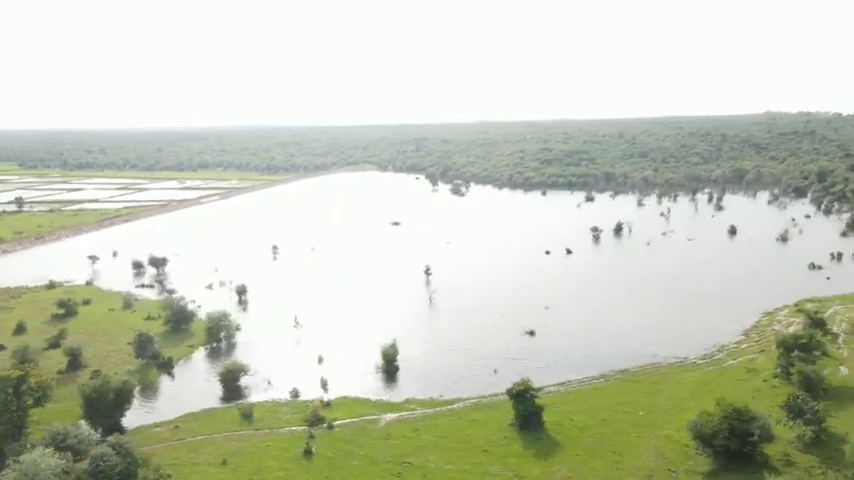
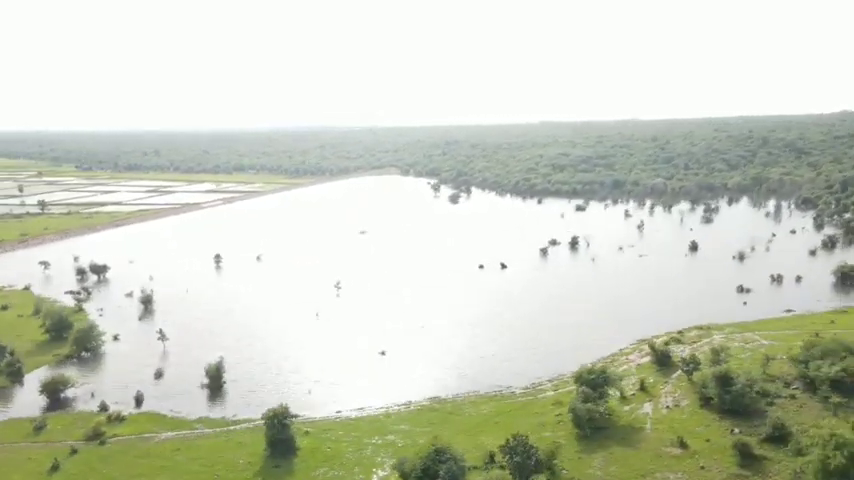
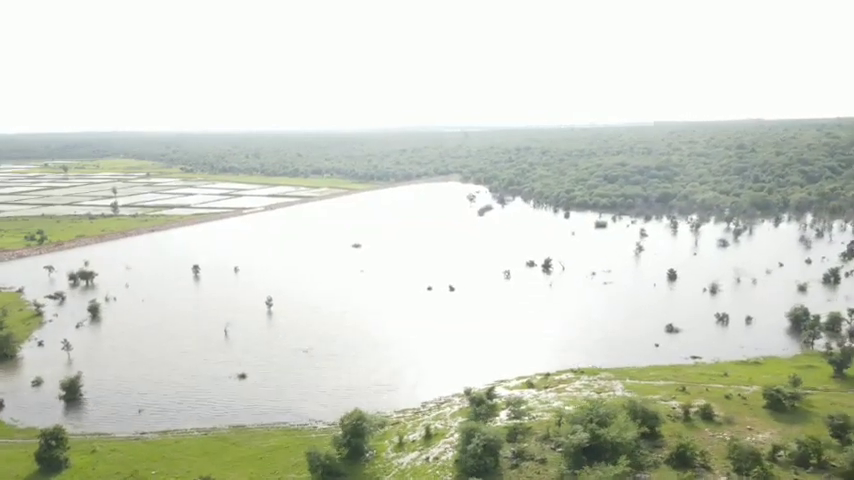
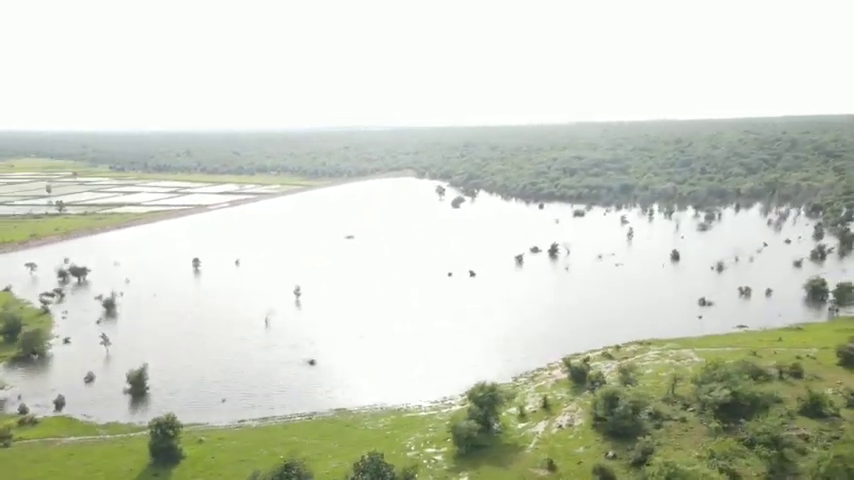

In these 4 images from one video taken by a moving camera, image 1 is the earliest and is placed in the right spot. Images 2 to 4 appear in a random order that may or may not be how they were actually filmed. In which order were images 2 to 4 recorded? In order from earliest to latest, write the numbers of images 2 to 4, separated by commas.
2, 4, 3
